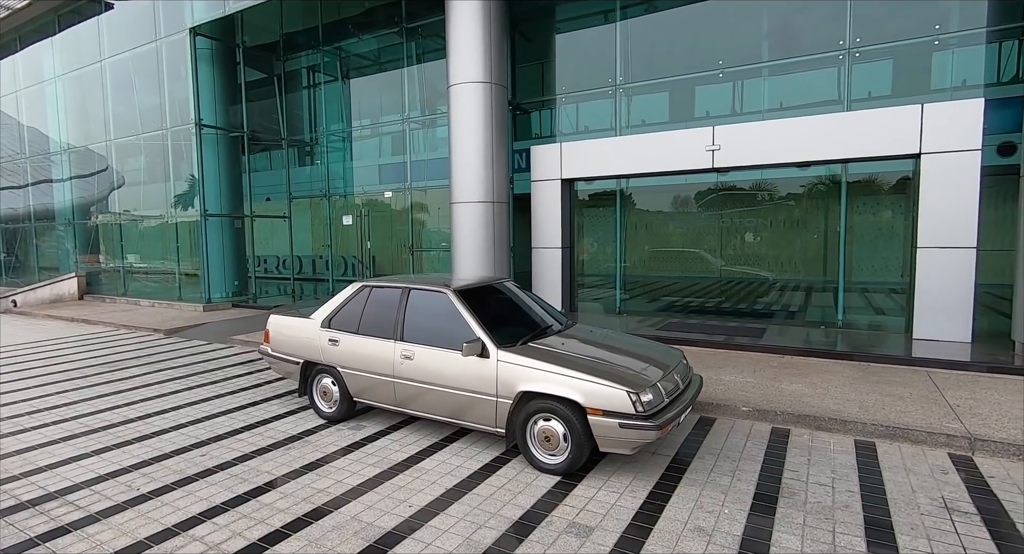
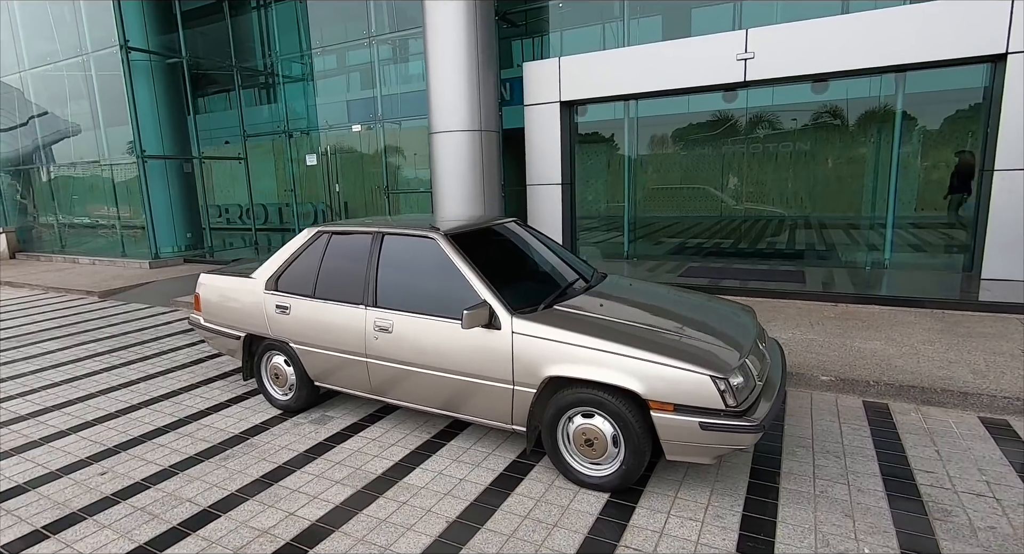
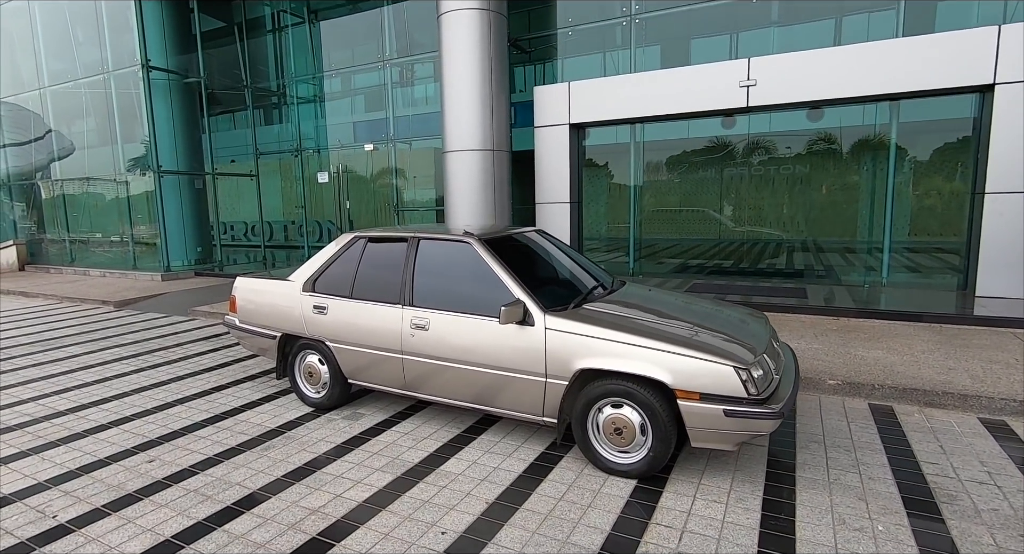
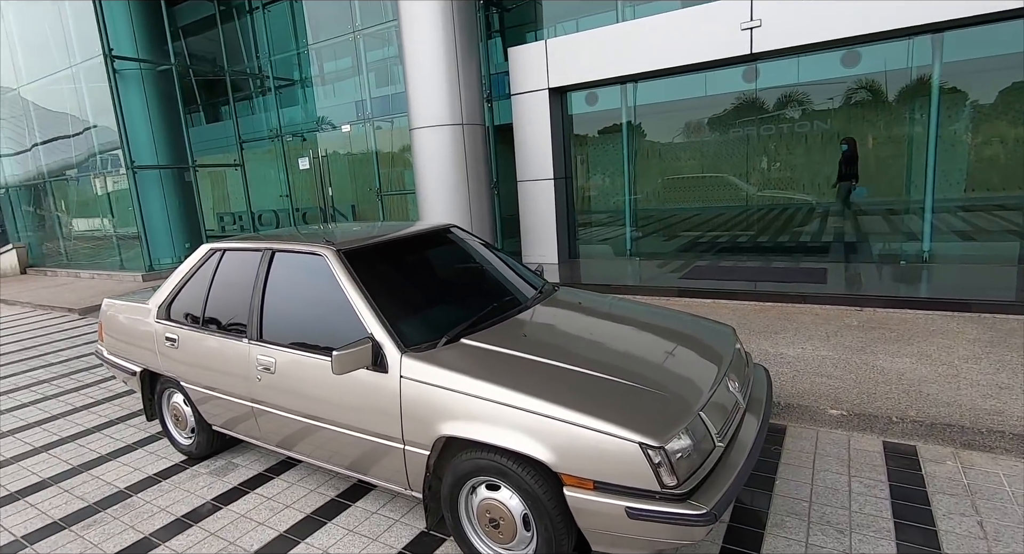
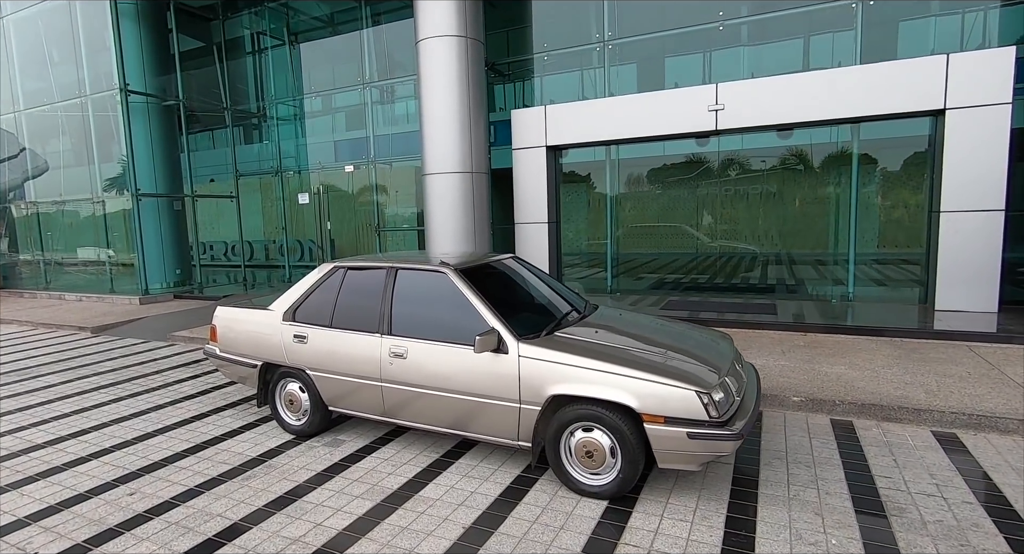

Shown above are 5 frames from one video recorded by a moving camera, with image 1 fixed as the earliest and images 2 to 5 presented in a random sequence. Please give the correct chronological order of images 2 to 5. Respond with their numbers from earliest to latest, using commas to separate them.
5, 3, 2, 4
